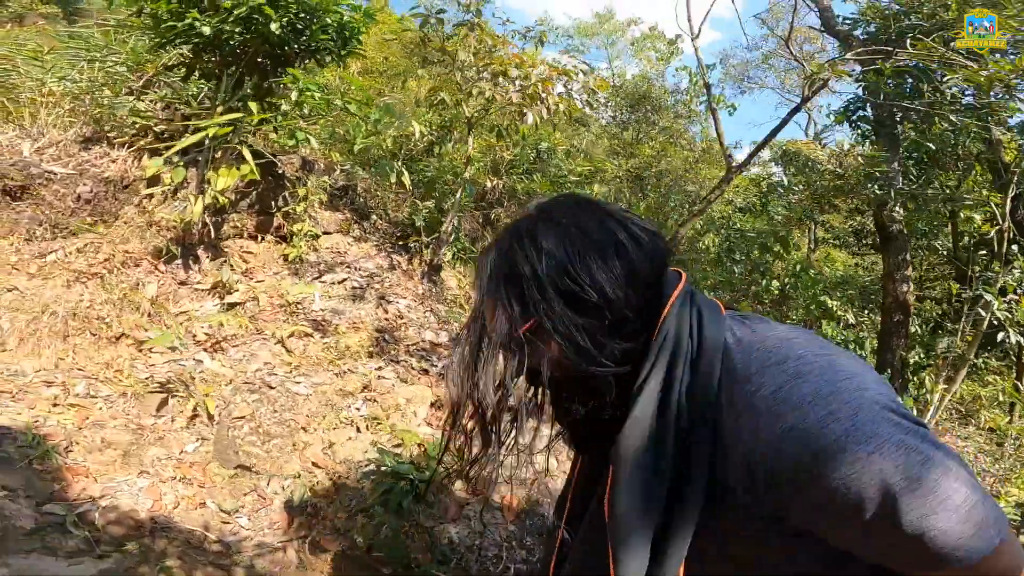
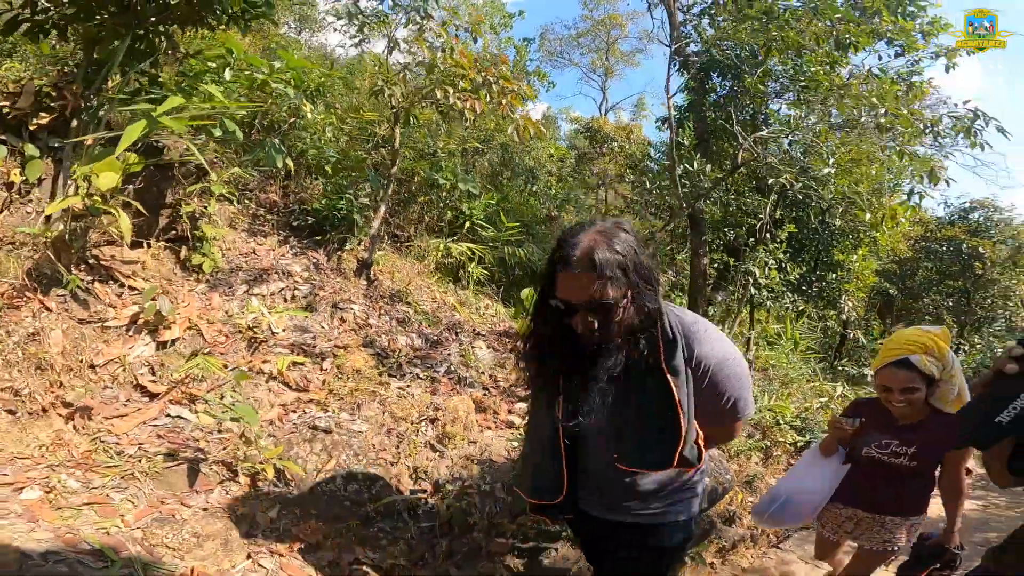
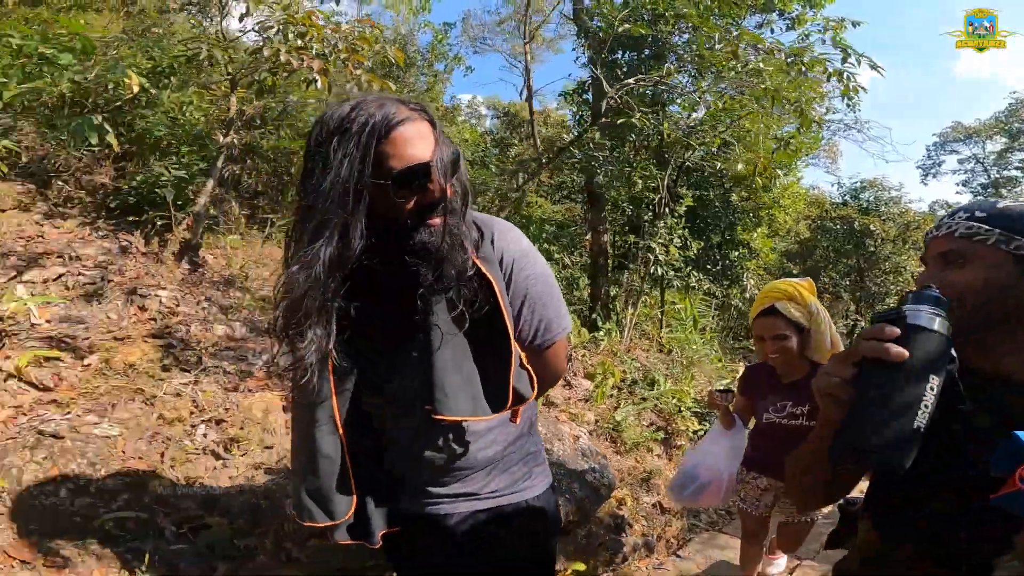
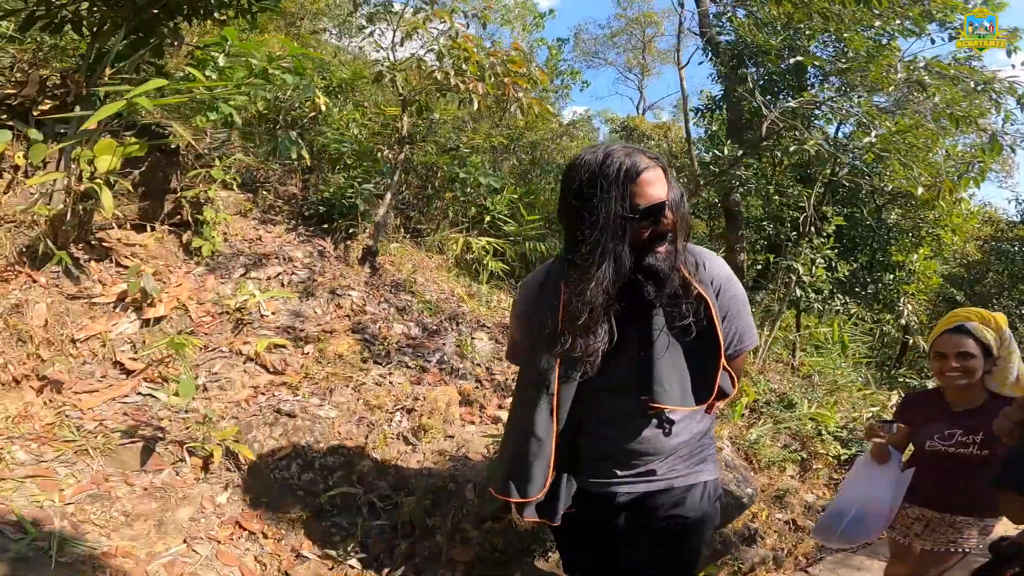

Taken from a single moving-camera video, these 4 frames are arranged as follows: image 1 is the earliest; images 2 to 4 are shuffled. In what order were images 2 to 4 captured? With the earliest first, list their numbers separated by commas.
3, 4, 2
